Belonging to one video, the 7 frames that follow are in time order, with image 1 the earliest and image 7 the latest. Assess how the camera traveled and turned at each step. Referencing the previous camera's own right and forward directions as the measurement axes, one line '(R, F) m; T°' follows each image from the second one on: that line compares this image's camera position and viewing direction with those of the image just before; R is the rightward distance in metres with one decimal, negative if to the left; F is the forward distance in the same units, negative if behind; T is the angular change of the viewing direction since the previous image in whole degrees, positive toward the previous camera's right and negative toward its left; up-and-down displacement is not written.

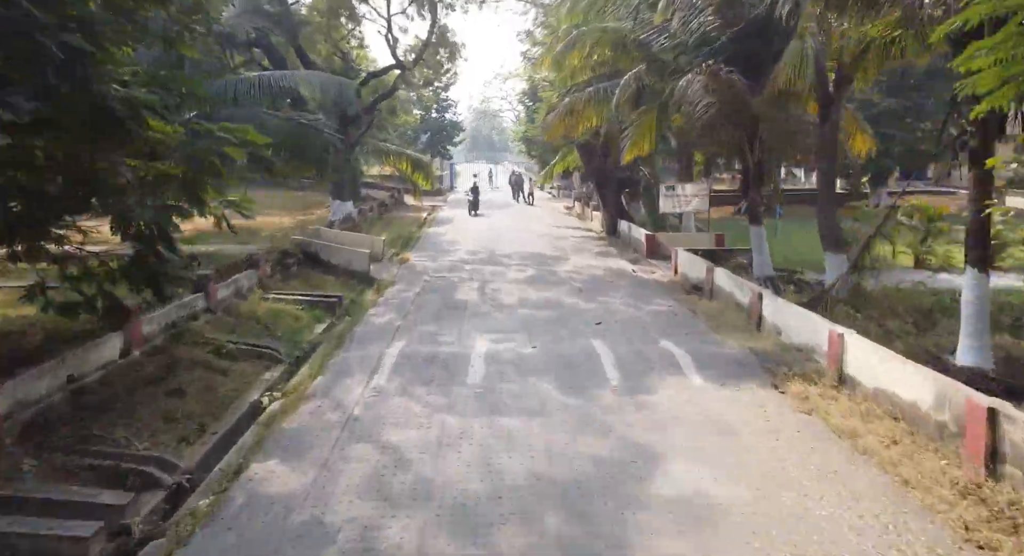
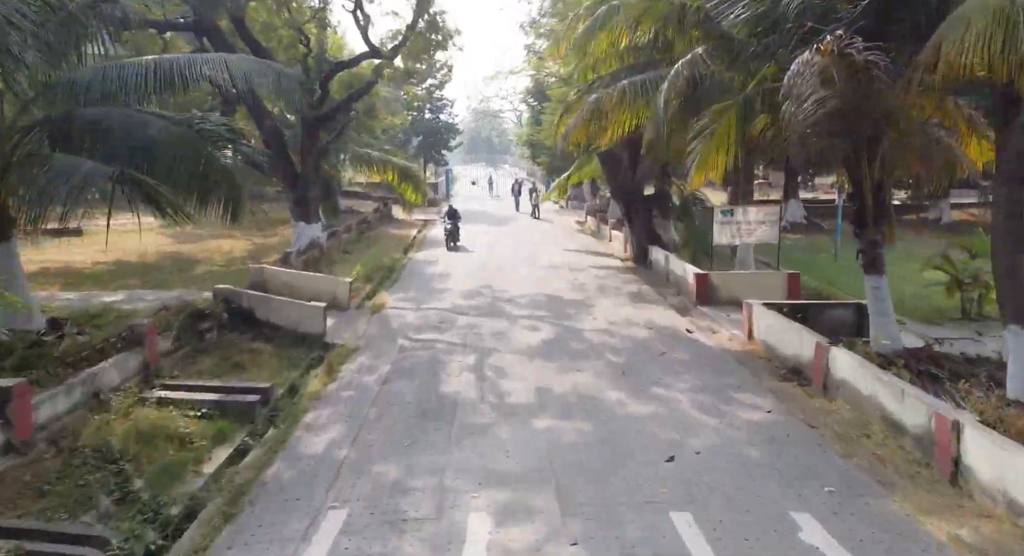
(-0.1, +3.4) m; 0°
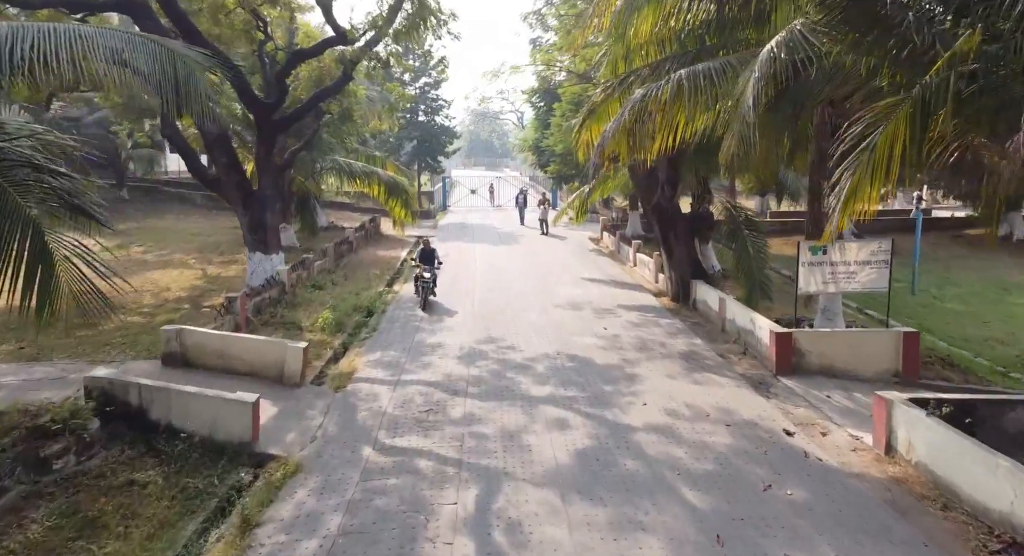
(-0.2, +2.9) m; 0°
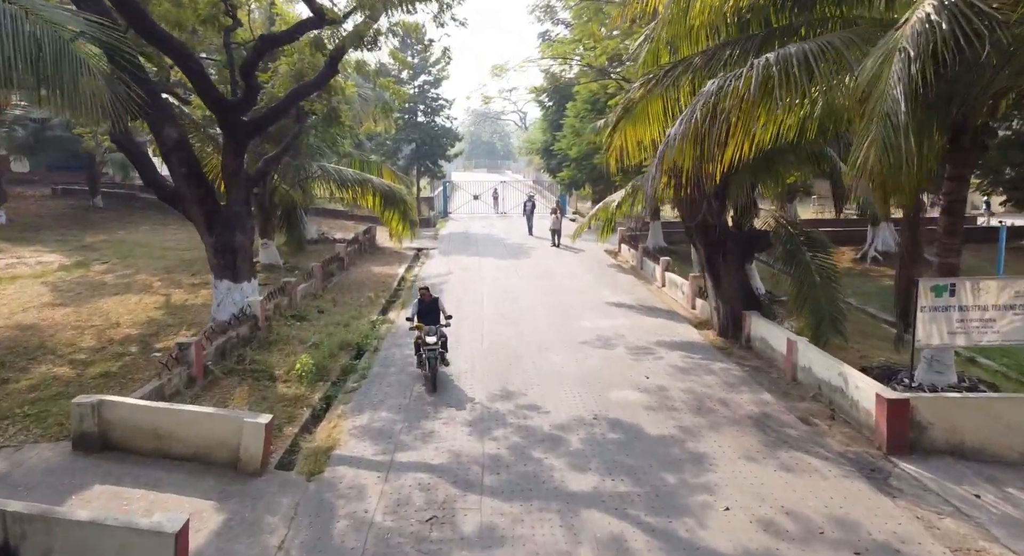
(-0.3, +1.9) m; 0°
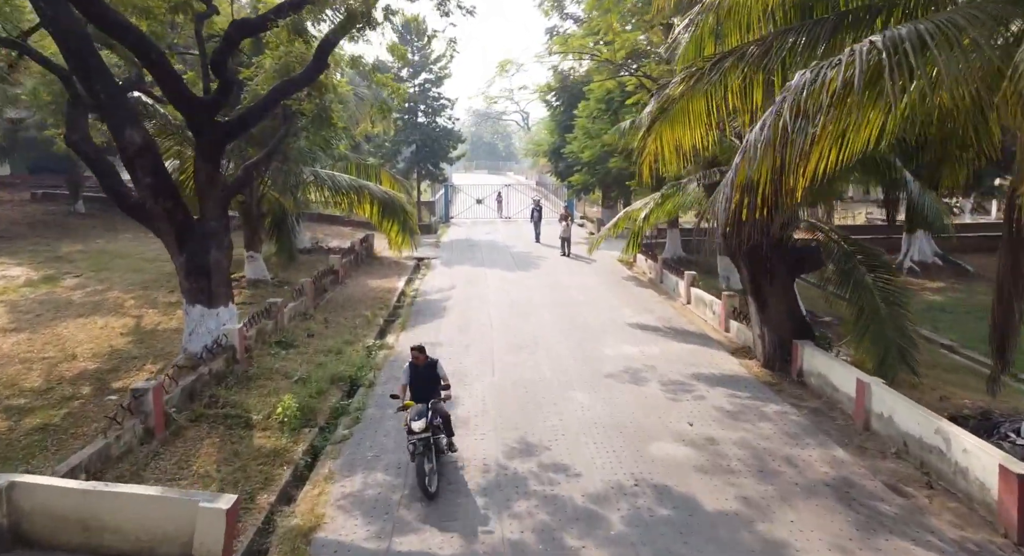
(-0.2, +1.3) m; 0°
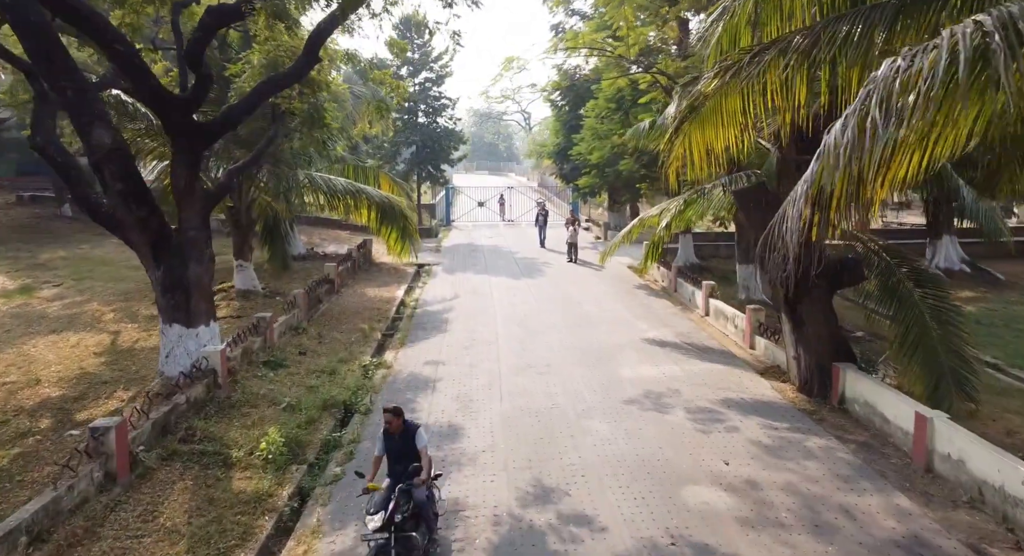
(-0.1, +0.8) m; 0°
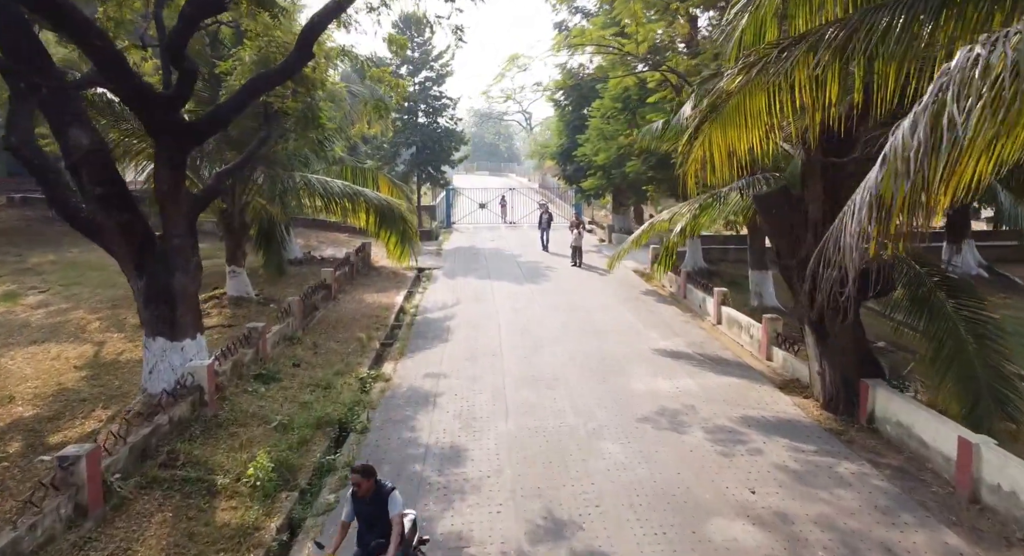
(-0.1, +0.5) m; 0°
